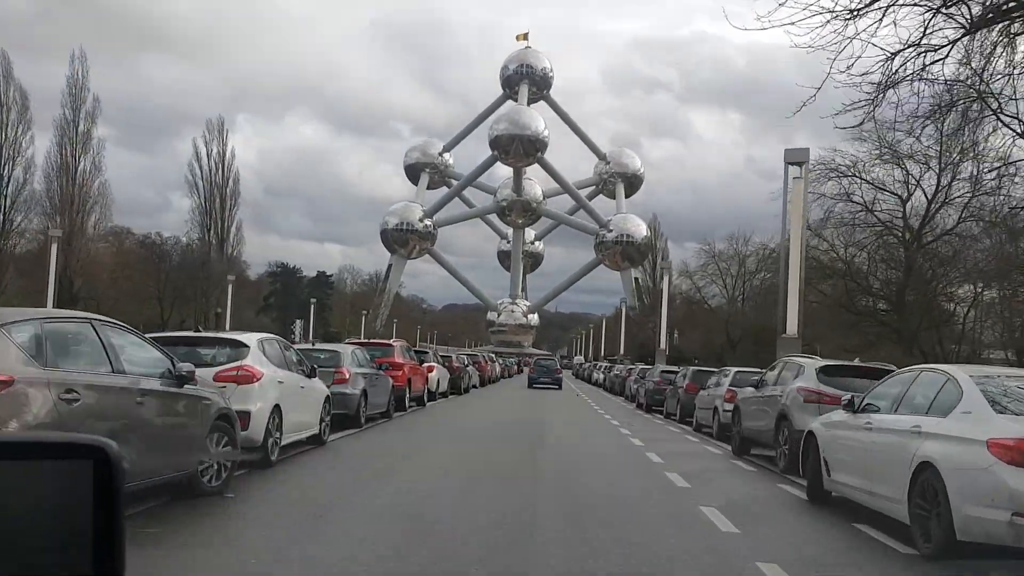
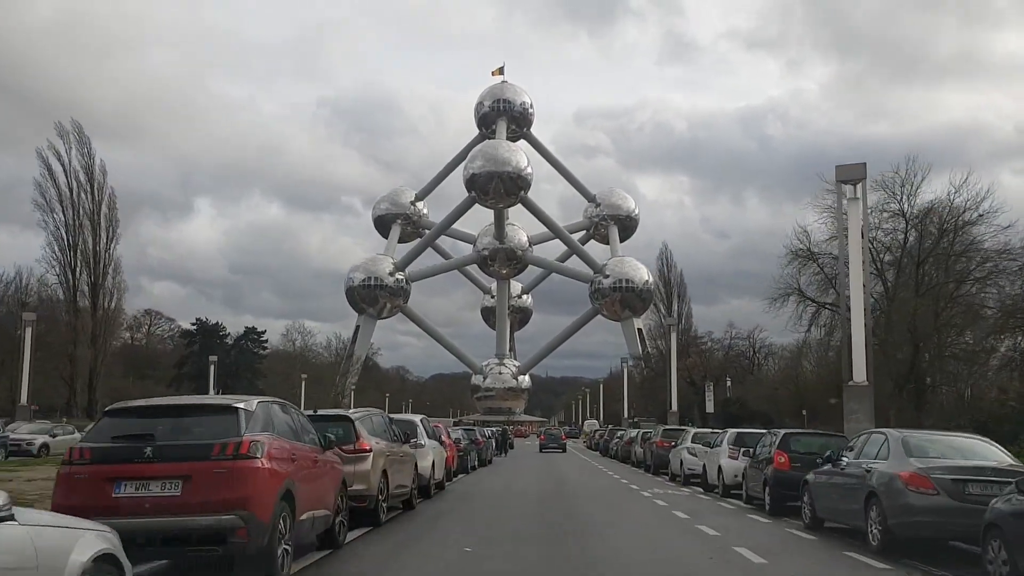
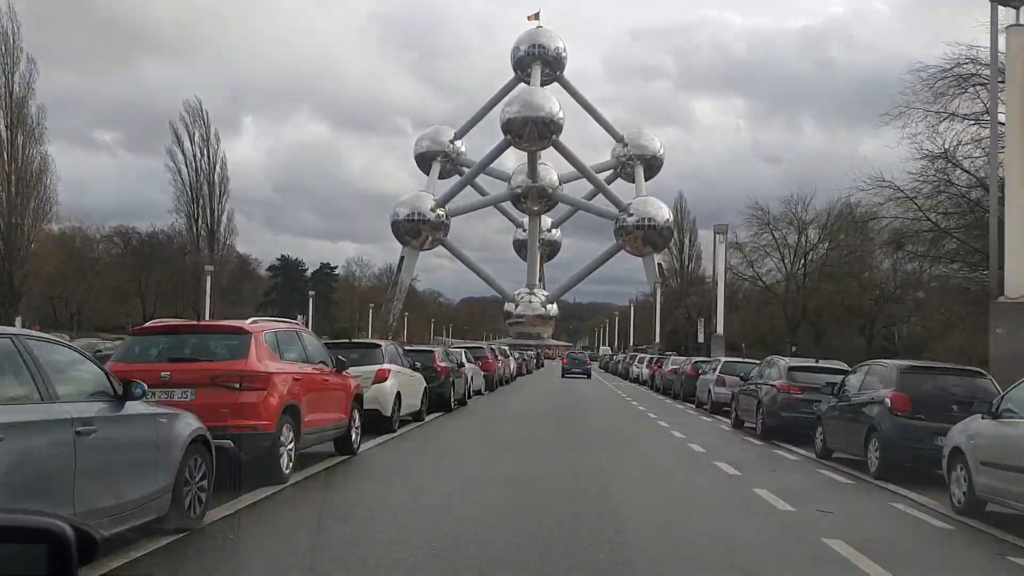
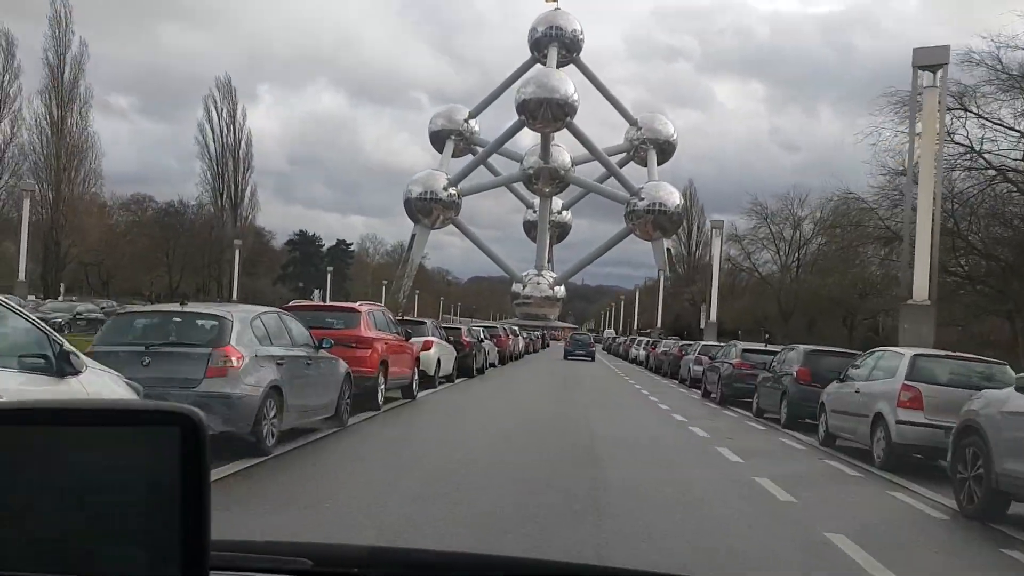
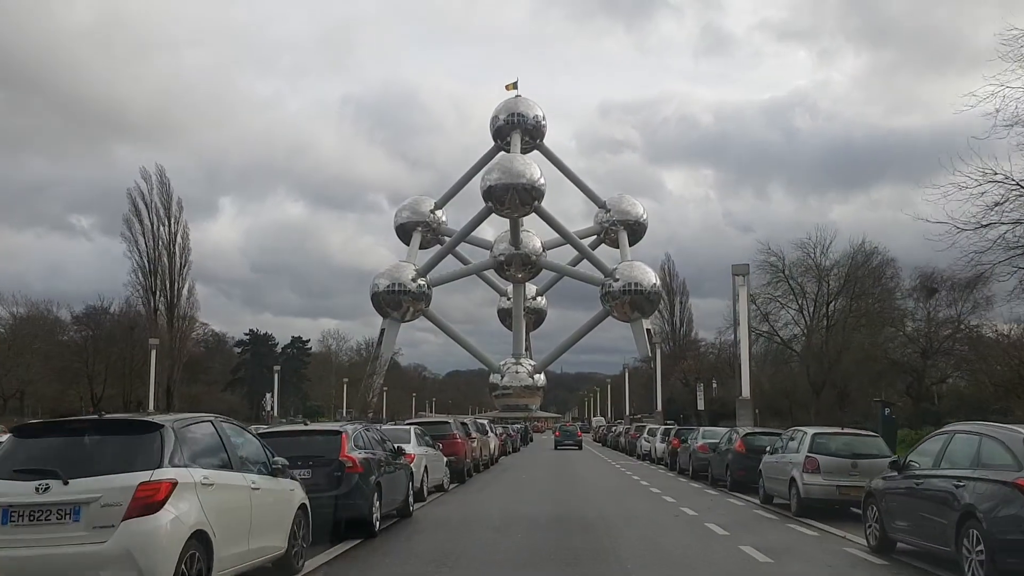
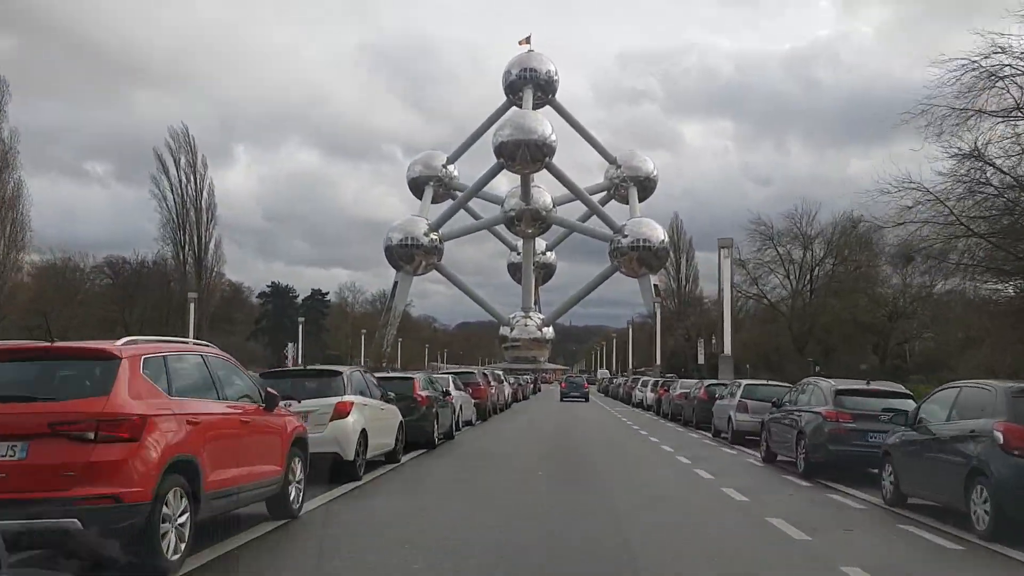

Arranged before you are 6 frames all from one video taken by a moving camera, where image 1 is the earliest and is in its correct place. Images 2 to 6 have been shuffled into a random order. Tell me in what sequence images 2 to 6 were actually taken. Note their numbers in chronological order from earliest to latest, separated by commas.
4, 3, 6, 5, 2
